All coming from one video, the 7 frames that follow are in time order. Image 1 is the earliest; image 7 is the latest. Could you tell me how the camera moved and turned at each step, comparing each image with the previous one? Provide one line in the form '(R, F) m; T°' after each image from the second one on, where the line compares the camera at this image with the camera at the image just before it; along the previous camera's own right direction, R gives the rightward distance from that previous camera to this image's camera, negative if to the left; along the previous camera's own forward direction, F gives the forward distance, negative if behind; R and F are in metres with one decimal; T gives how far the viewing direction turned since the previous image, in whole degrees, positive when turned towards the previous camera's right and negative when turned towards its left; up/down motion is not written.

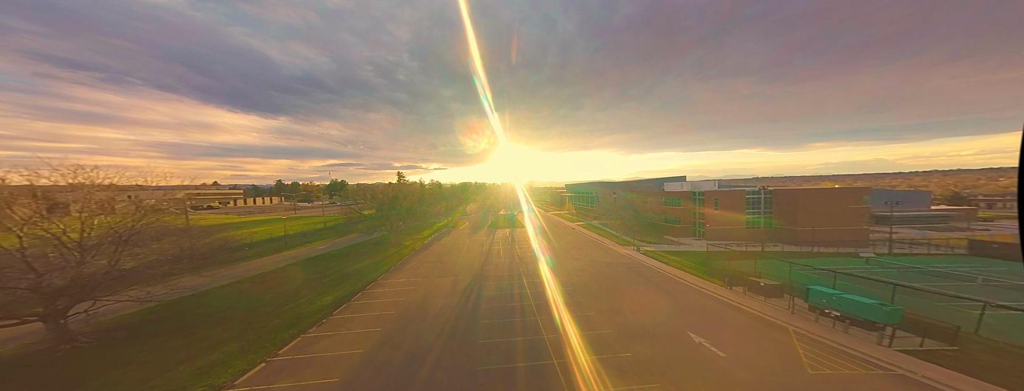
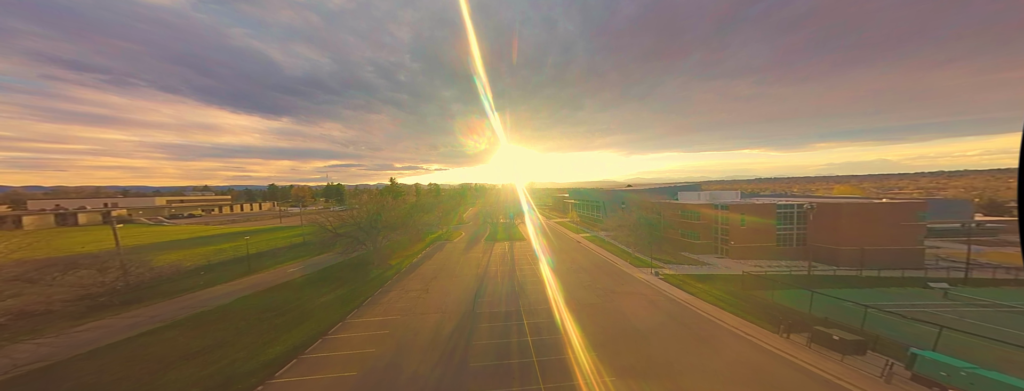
(+0.2, +3.0) m; 0°
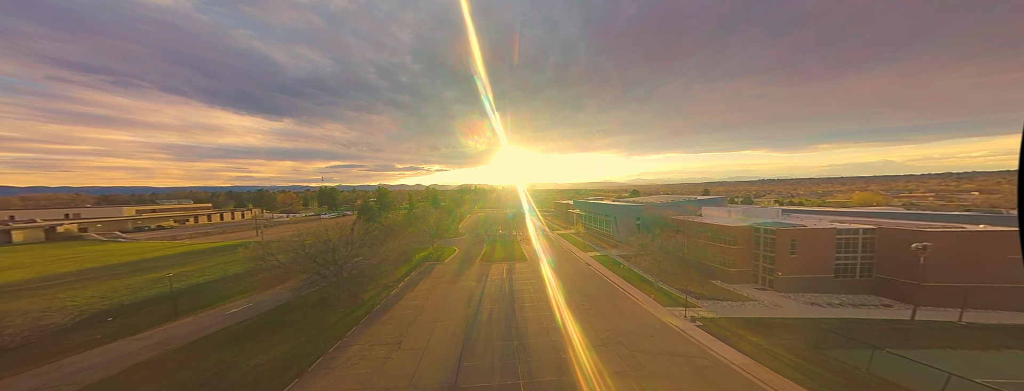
(+0.2, +3.9) m; 0°
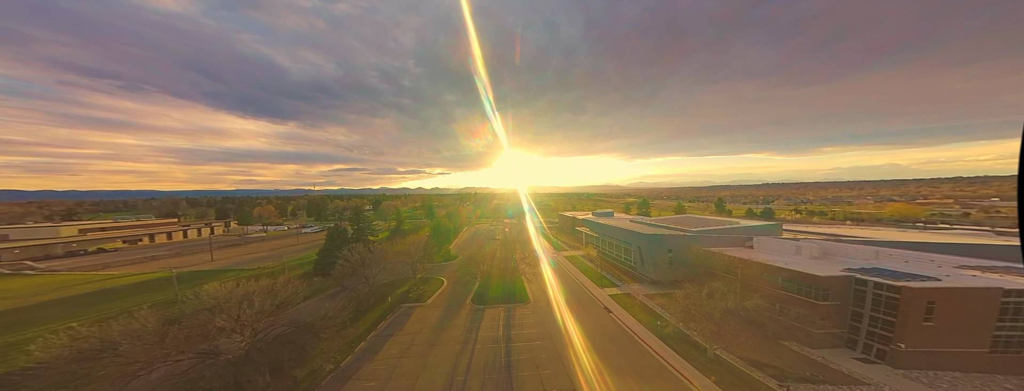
(+0.2, +5.4) m; 0°
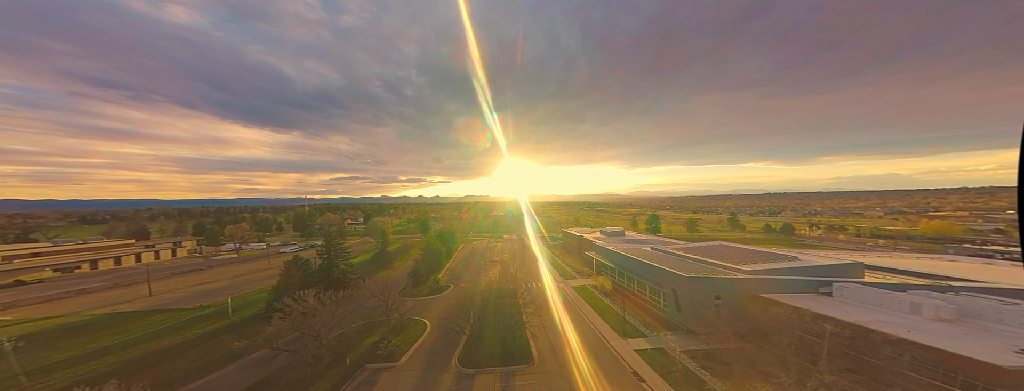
(+0.1, +4.7) m; 0°
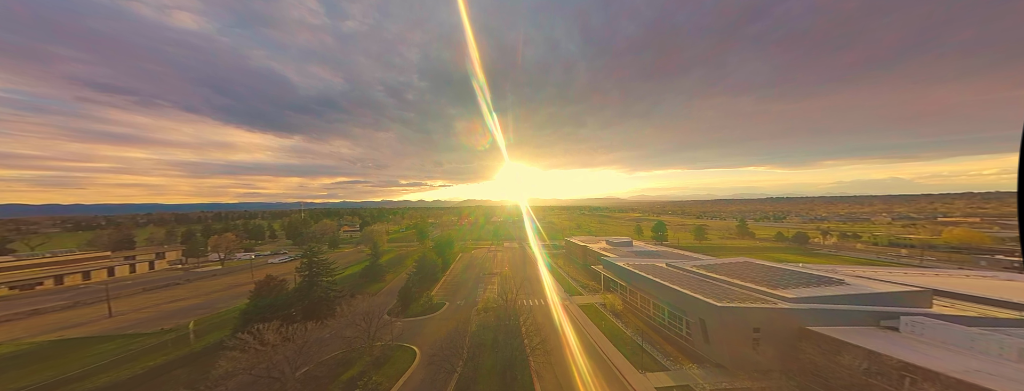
(0.0, +2.4) m; 0°
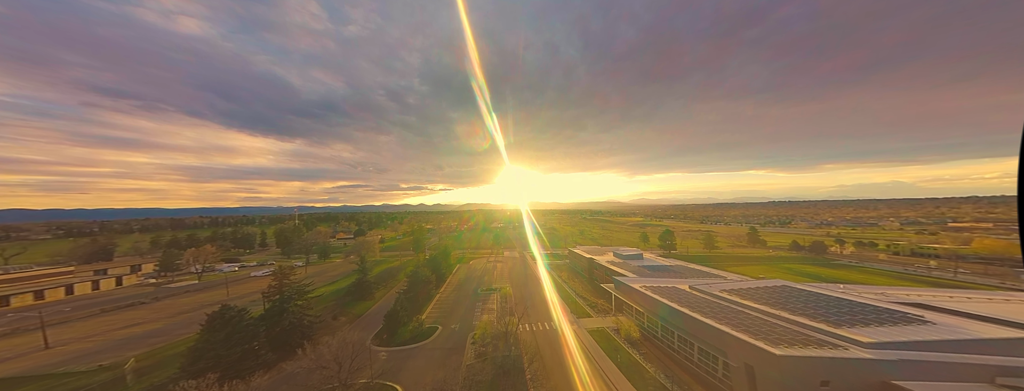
(0.0, +3.0) m; 0°
